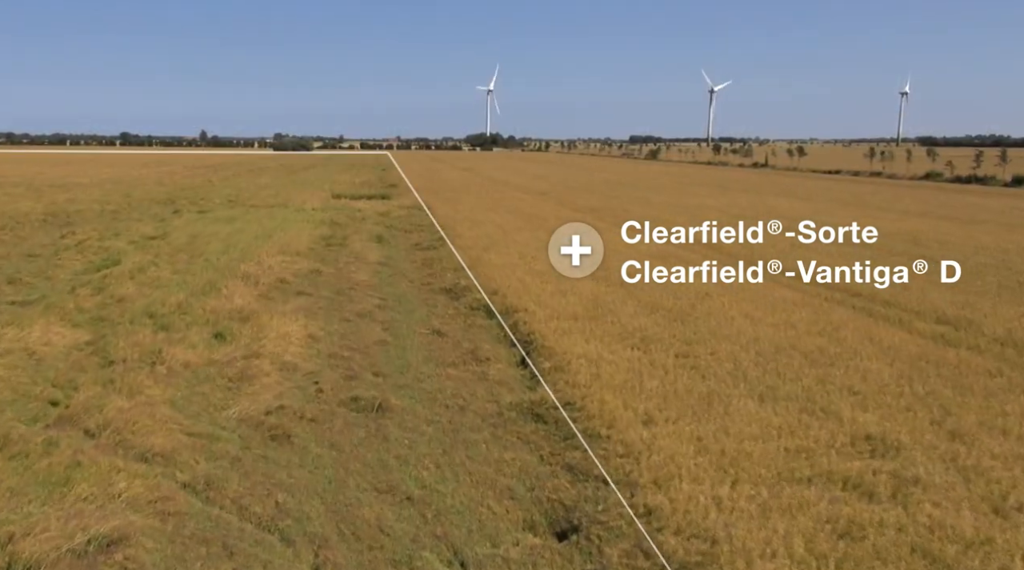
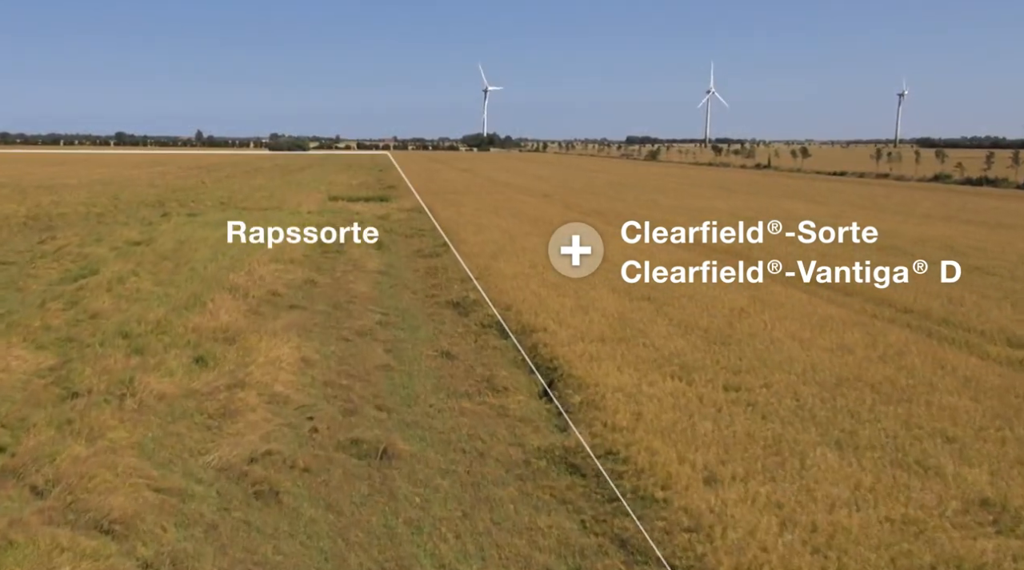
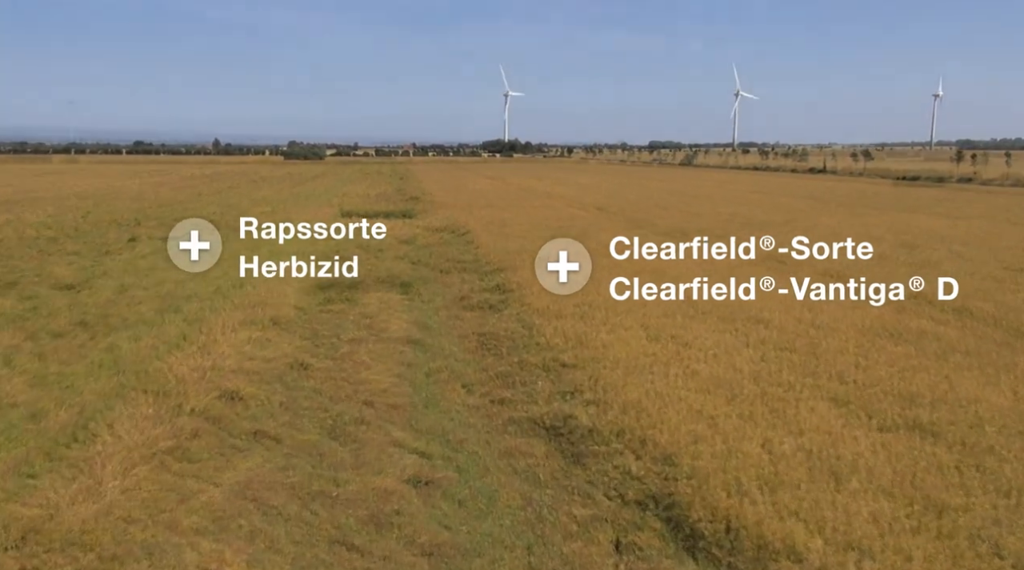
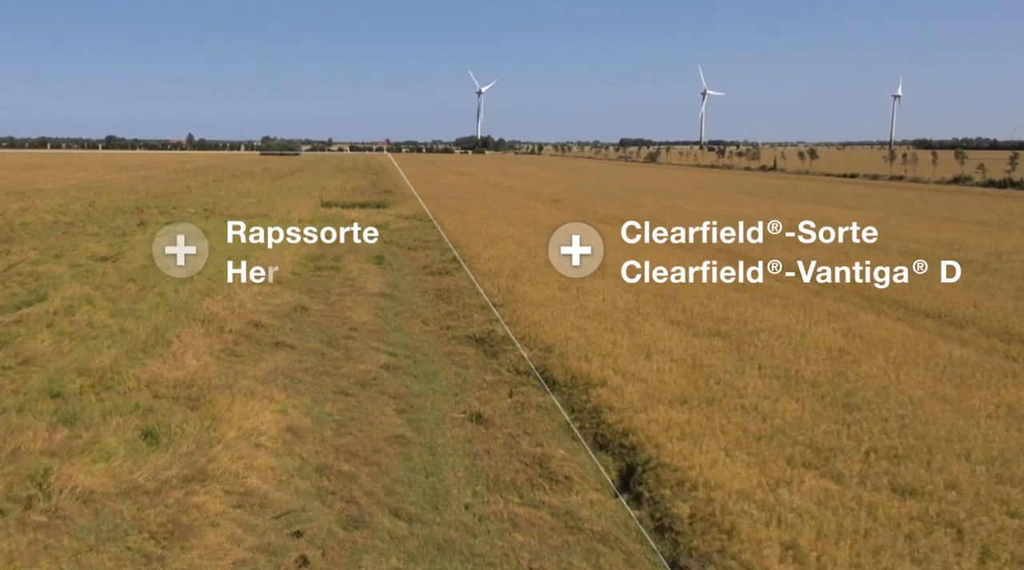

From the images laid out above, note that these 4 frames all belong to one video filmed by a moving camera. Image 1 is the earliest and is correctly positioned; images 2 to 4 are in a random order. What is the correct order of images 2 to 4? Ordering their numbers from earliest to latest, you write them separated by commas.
2, 4, 3
